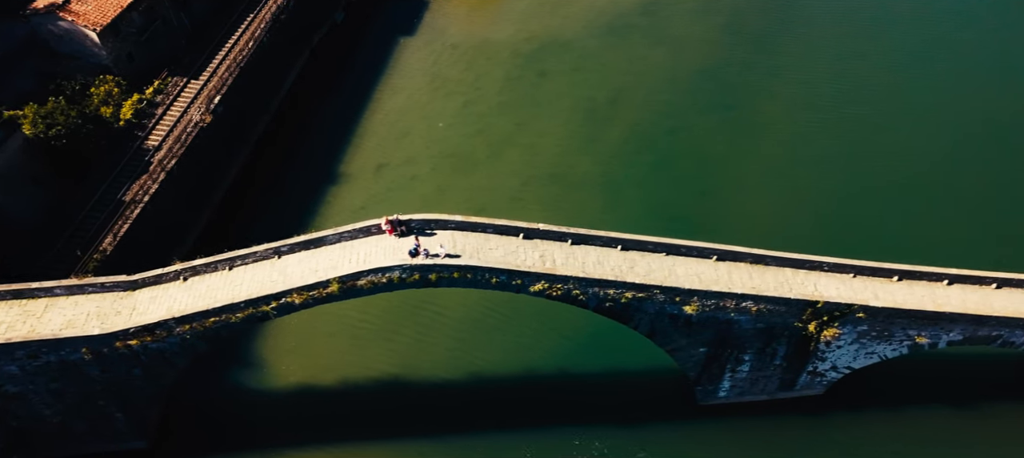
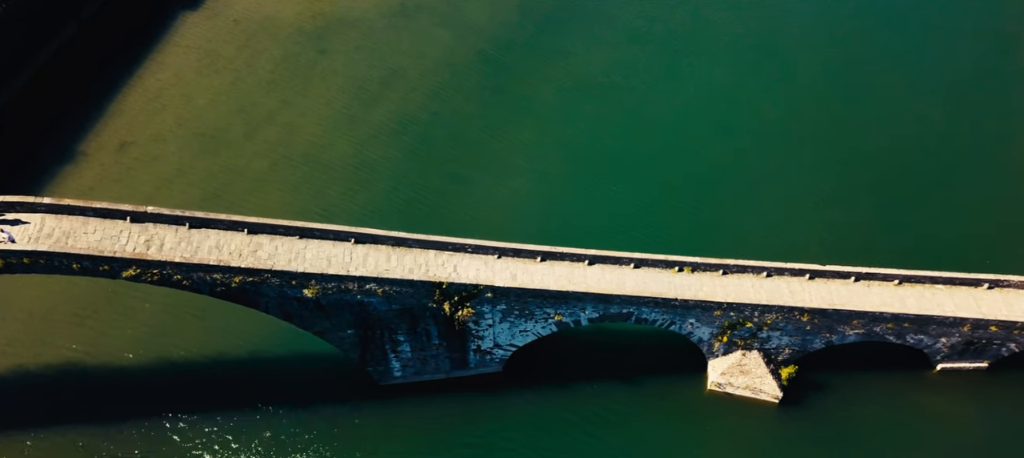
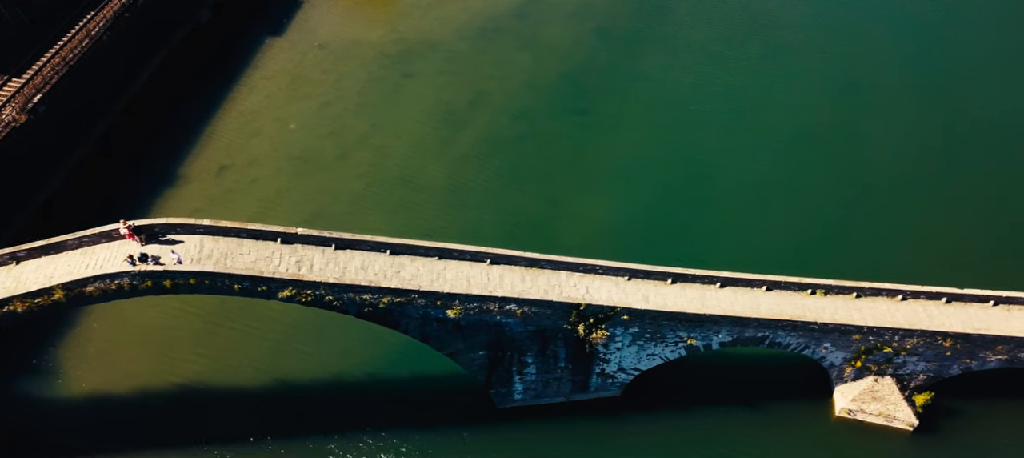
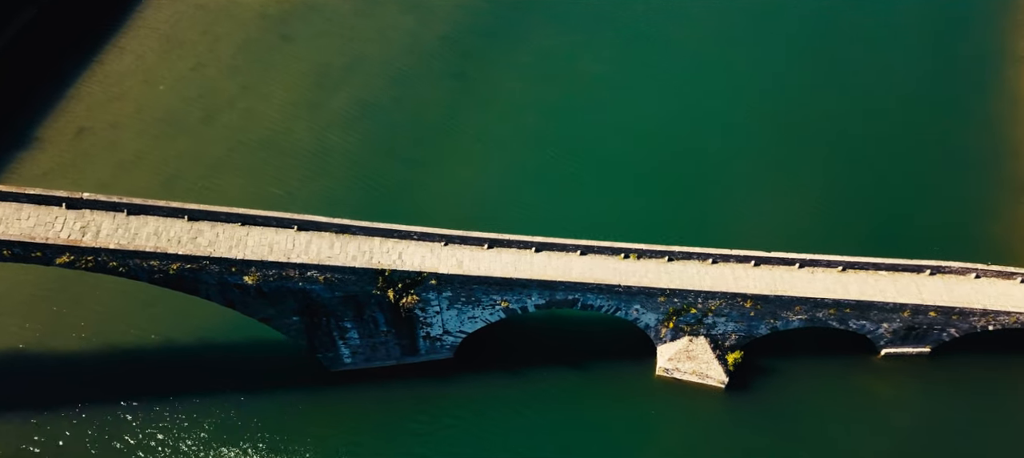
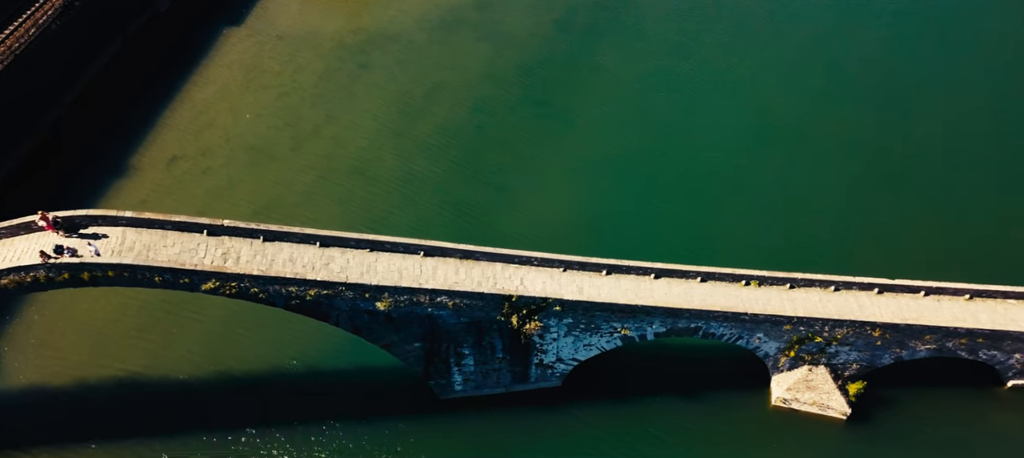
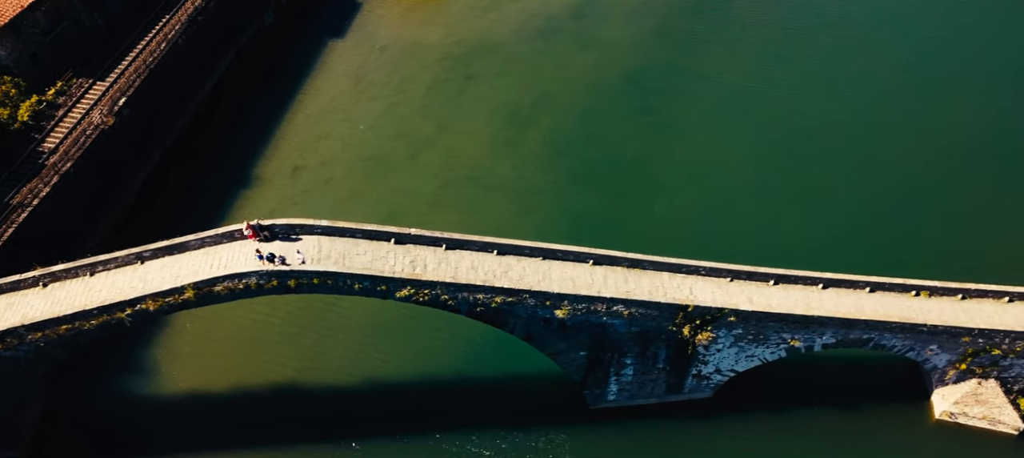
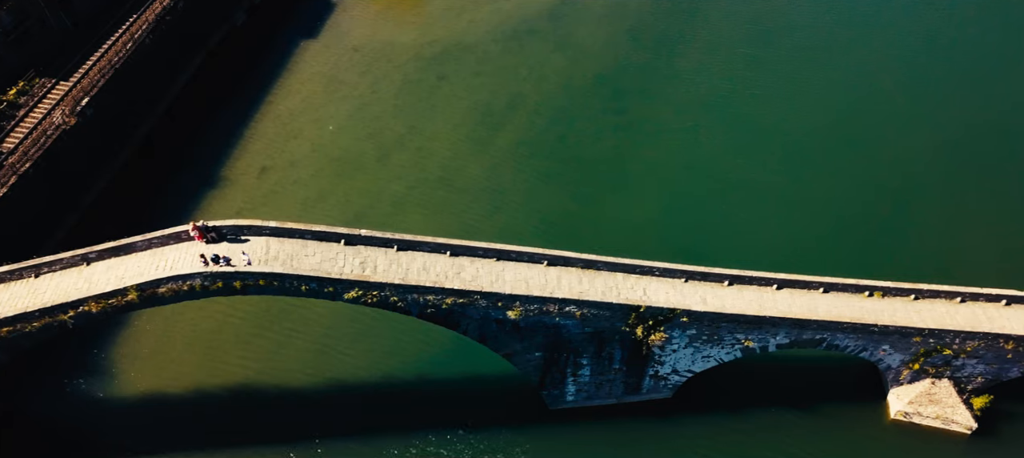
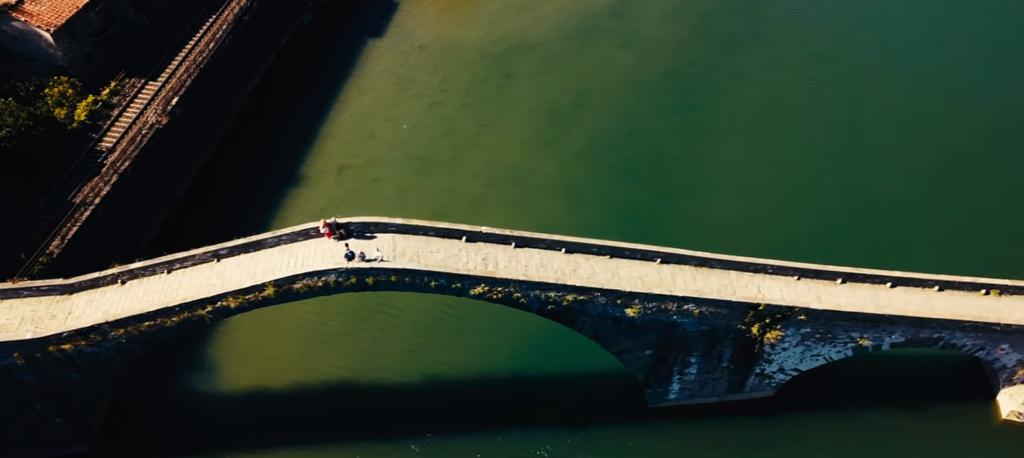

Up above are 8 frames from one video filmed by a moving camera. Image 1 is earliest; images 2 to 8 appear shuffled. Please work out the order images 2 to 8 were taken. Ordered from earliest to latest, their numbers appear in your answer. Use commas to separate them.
8, 6, 7, 3, 5, 2, 4
